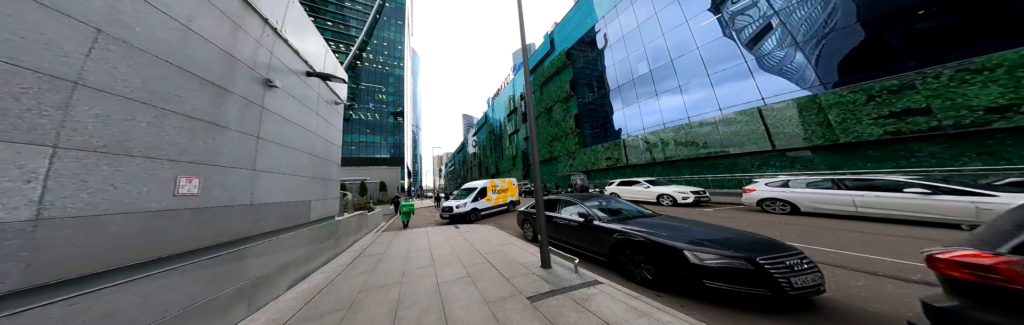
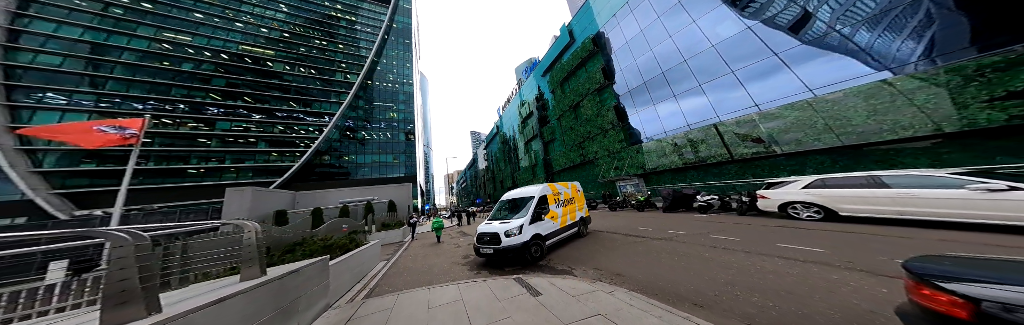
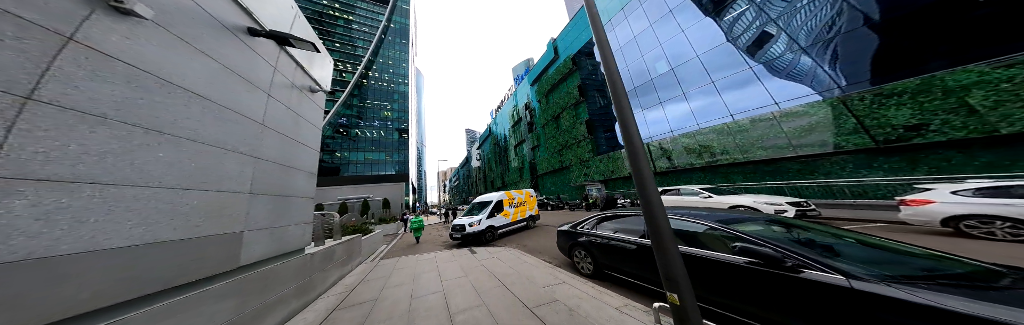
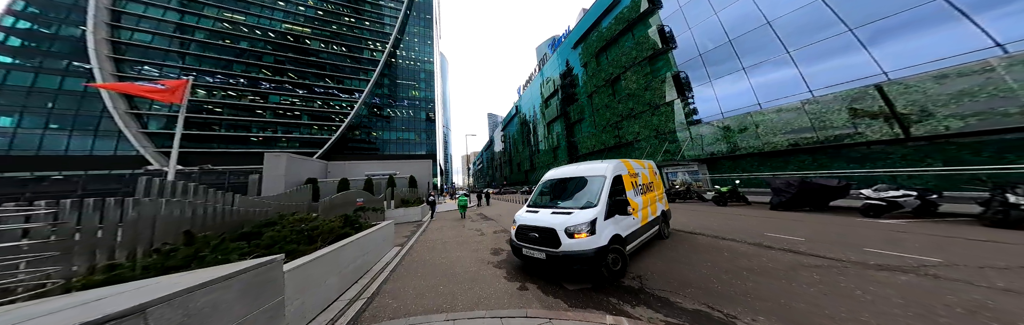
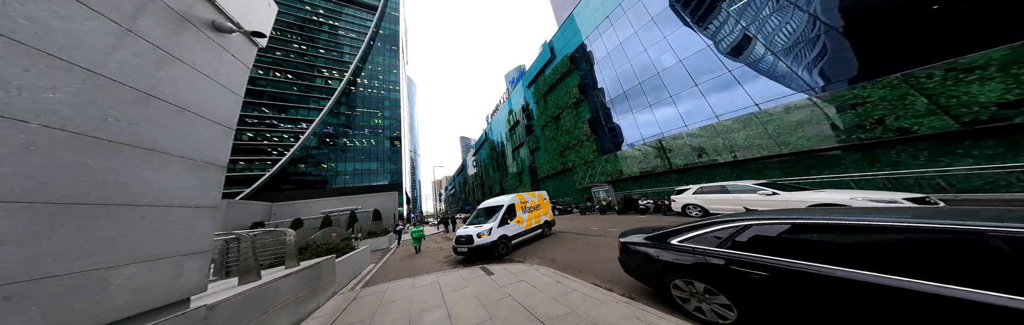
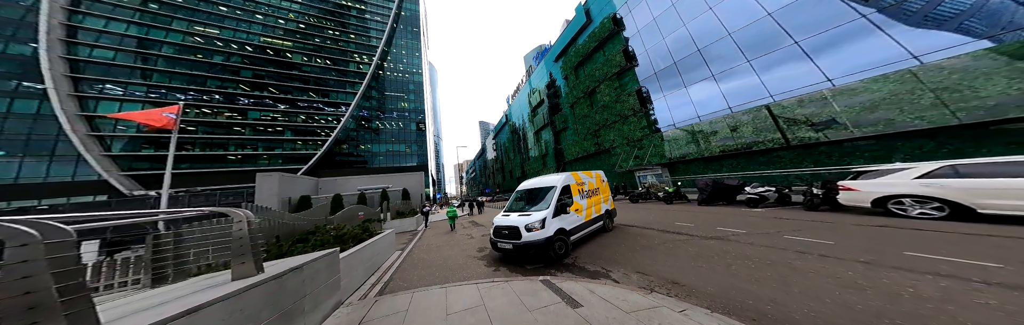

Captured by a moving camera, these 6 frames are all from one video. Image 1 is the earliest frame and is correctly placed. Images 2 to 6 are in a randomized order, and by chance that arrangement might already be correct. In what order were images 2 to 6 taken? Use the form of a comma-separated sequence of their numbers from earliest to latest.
3, 5, 2, 6, 4
